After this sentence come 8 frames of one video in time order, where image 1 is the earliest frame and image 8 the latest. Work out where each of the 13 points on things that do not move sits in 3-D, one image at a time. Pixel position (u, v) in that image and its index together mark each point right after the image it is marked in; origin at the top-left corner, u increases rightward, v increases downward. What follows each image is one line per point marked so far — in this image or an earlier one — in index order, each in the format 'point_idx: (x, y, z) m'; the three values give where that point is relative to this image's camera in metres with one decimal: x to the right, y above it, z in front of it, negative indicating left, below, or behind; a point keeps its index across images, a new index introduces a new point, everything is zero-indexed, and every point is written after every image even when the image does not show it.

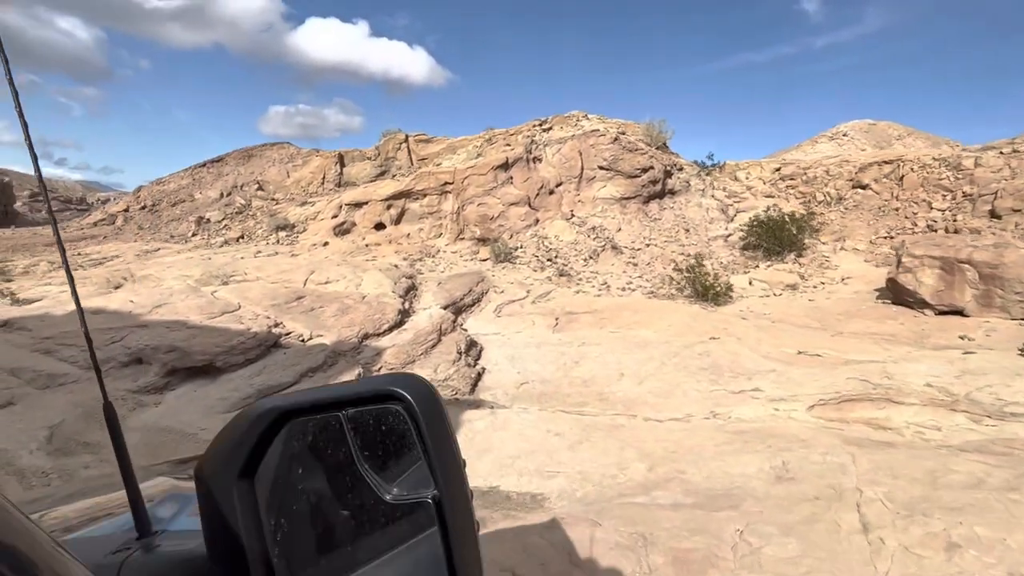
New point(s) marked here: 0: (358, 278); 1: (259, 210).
0: (-2.5, +0.2, +9.8) m
1: (-7.4, +2.3, +17.5) m
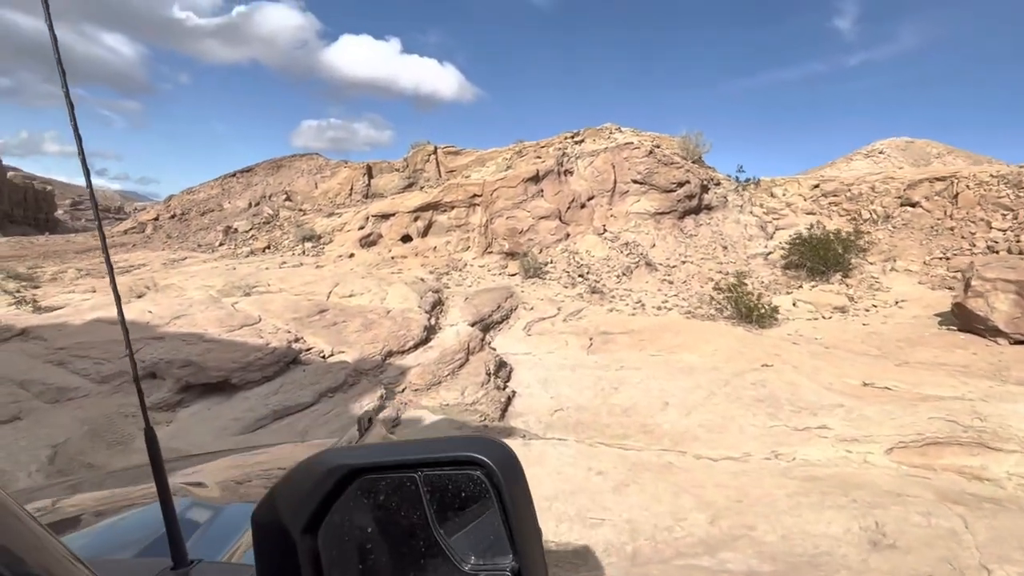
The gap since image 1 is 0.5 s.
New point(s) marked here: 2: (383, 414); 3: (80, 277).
0: (-2.0, 0.0, +9.5) m
1: (-6.5, +1.9, +17.3) m
2: (-1.2, -1.2, +5.7) m
3: (-9.2, +0.3, +12.9) m
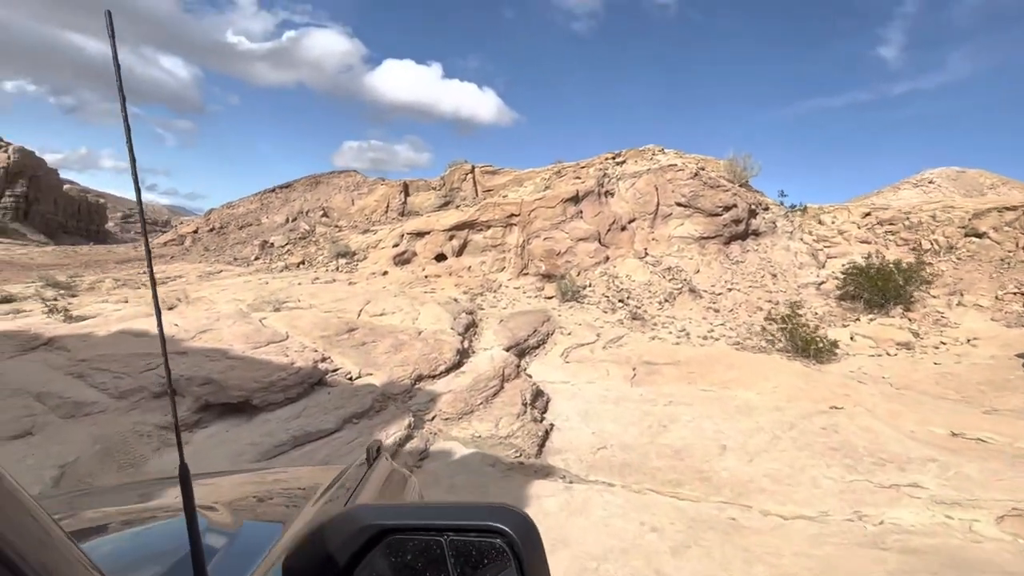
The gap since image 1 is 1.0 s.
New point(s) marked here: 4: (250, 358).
0: (-1.5, -0.3, +9.1) m
1: (-5.5, +1.5, +17.3) m
2: (-0.9, -1.4, +5.2) m
3: (-8.5, 0.0, +12.9) m
4: (-2.8, -0.8, +6.4) m
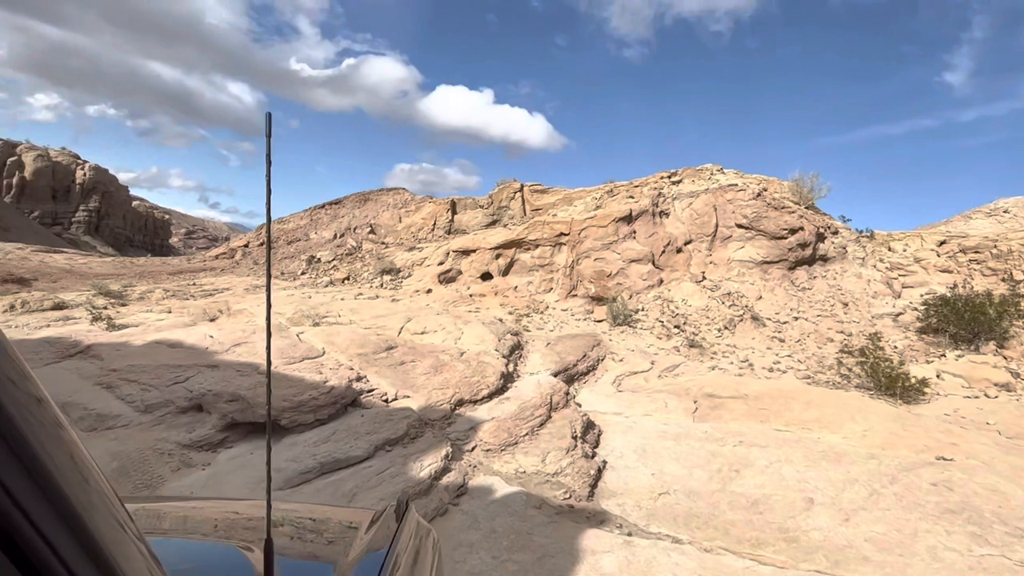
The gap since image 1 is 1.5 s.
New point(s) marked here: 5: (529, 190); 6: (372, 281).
0: (-0.8, -0.6, +8.6) m
1: (-4.1, +1.0, +17.1) m
2: (-0.5, -1.5, +4.7) m
3: (-7.5, -0.2, +12.9) m
4: (-2.3, -0.9, +6.0) m
5: (+0.5, +2.9, +17.4) m
6: (-3.4, +0.2, +14.7) m
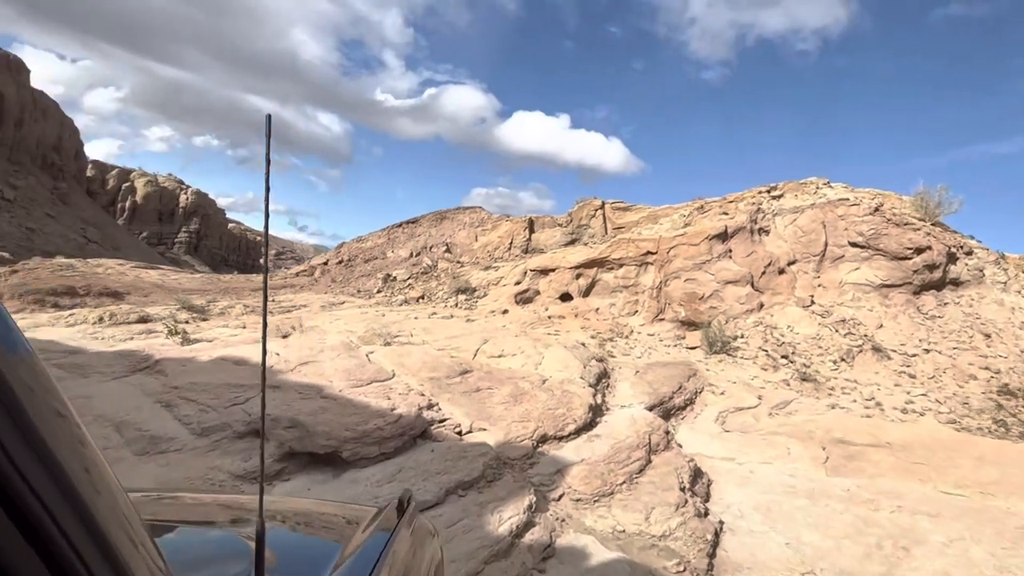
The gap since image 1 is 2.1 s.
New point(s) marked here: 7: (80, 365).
0: (+0.3, -0.9, +7.8) m
1: (-1.9, +0.5, +16.7) m
2: (+0.1, -1.6, +3.9) m
3: (-5.8, -0.5, +12.9) m
4: (-1.5, -1.0, +5.4) m
5: (+2.7, +2.2, +16.6) m
6: (-1.5, -0.3, +14.2) m
7: (-5.4, -1.0, +7.5) m
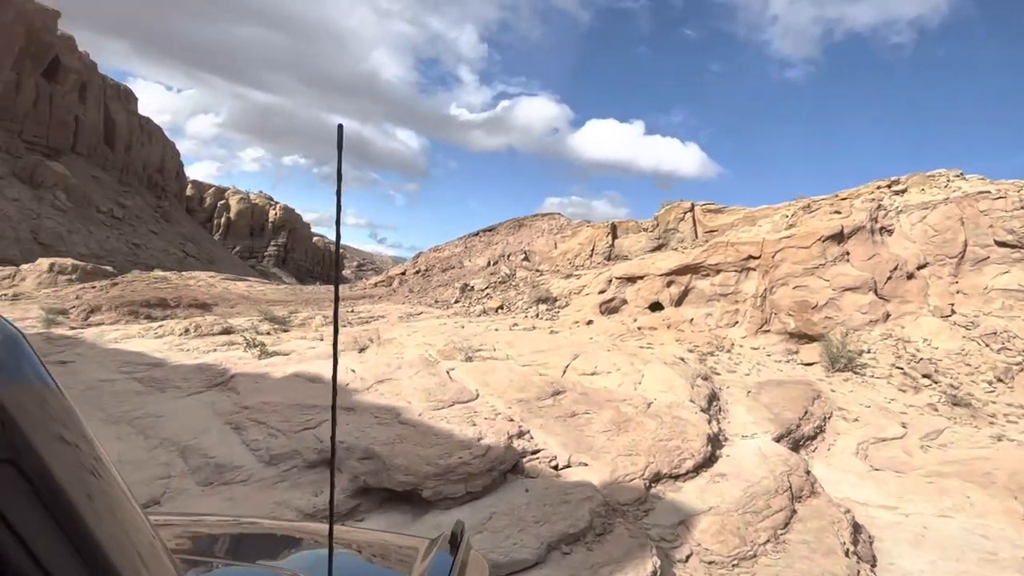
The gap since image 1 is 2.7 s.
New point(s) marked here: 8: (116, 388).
0: (+1.4, -1.0, +6.9) m
1: (+0.3, +0.2, +16.1) m
2: (+0.7, -1.6, +3.0) m
3: (-4.0, -0.7, +12.7) m
4: (-0.7, -1.1, +4.7) m
5: (+4.9, +2.0, +15.4) m
6: (+0.4, -0.5, +13.5) m
7: (-4.3, -1.1, +7.3) m
8: (-4.6, -1.2, +6.9) m
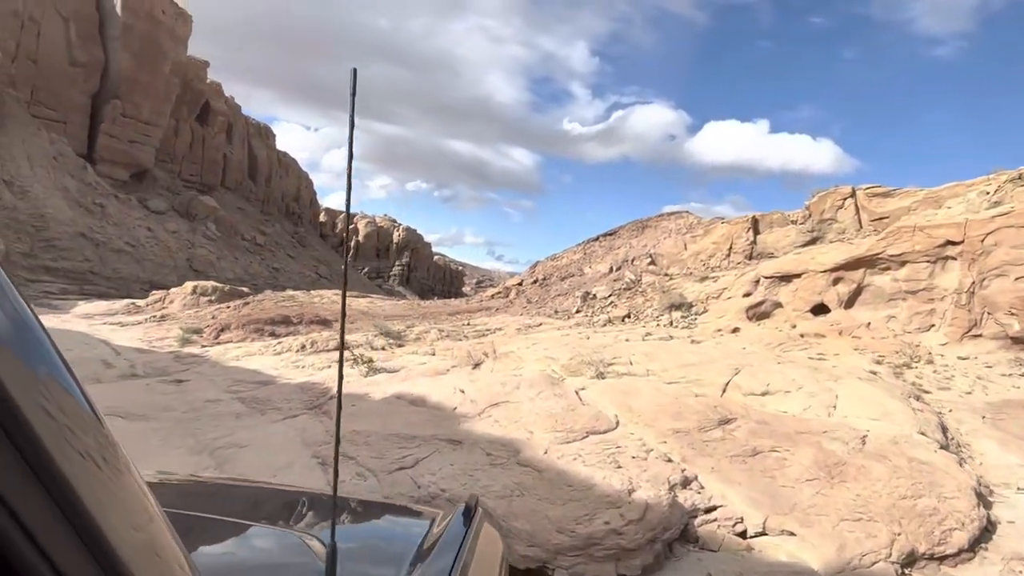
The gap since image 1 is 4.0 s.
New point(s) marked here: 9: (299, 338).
0: (+2.8, -0.9, +5.2) m
1: (+3.3, 0.0, +14.5) m
2: (+1.3, -1.5, +1.5) m
3: (-1.5, -1.0, +12.0) m
4: (+0.3, -1.1, +3.5) m
5: (+7.6, +2.0, +12.9) m
6: (+2.9, -0.6, +11.9) m
7: (-2.8, -1.3, +6.8) m
8: (-3.2, -1.3, +6.4) m
9: (-4.3, -1.0, +12.1) m
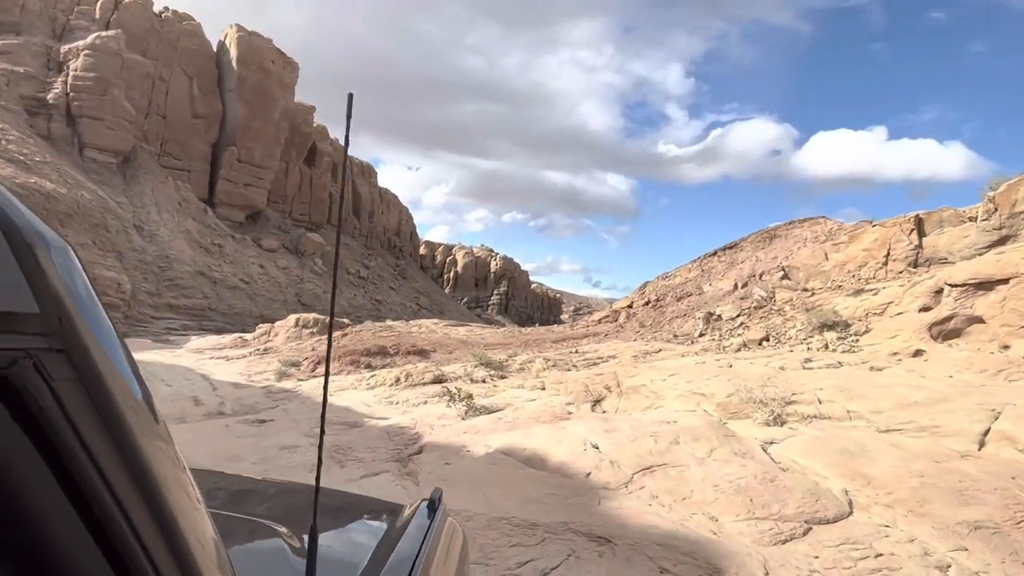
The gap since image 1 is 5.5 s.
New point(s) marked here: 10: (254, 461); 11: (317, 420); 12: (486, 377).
0: (+3.7, -0.9, +3.3) m
1: (+5.7, -0.3, +12.3) m
2: (+1.7, -1.4, -0.2) m
3: (+0.6, -1.4, +10.6) m
4: (+0.9, -1.0, +1.9) m
5: (+9.6, +1.9, +10.2) m
6: (+4.9, -0.9, +9.8) m
7: (-1.6, -1.5, +5.6) m
8: (-2.0, -1.5, +5.3) m
9: (-2.2, -1.5, +11.2) m
10: (-2.4, -1.6, +5.6) m
11: (-2.4, -1.6, +7.5) m
12: (-0.5, -1.5, +9.8) m
